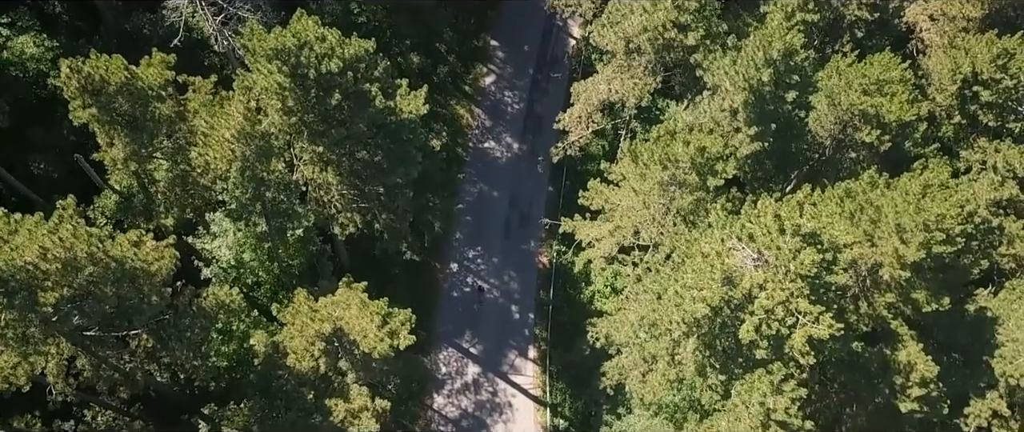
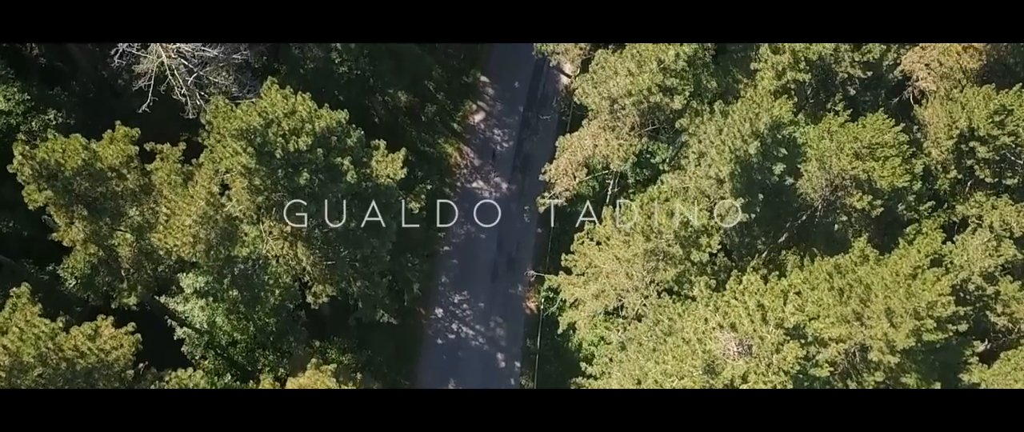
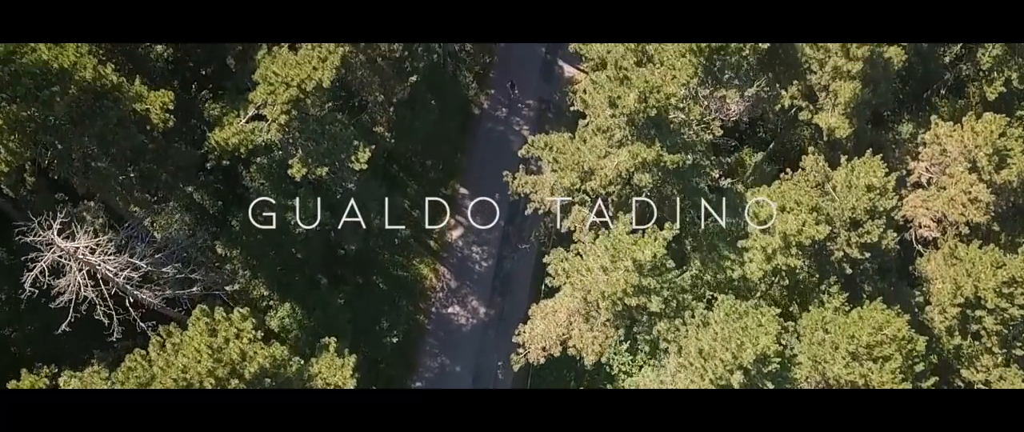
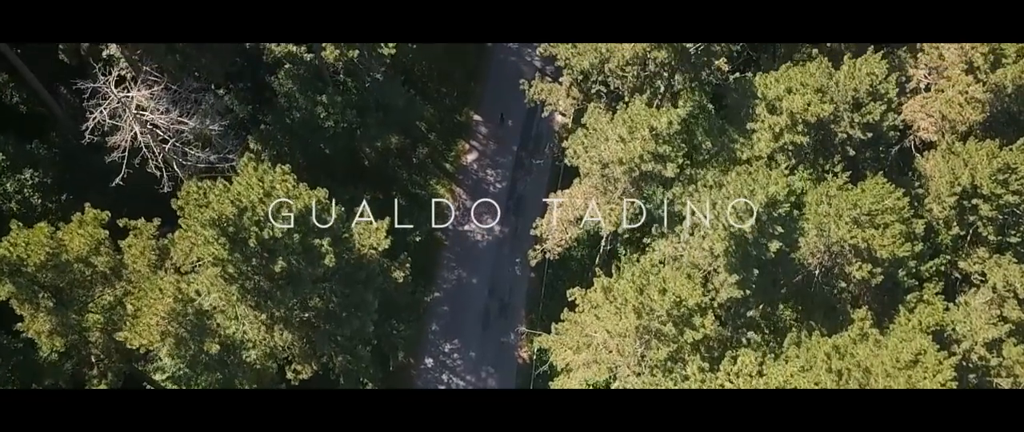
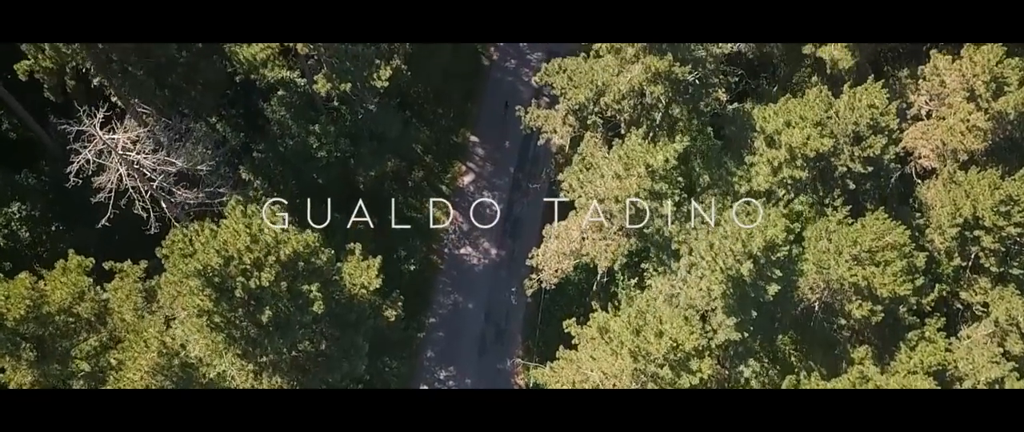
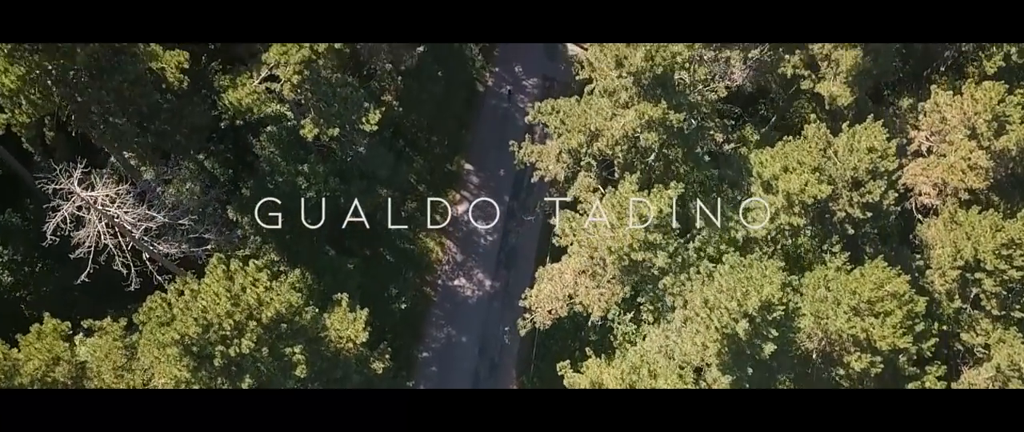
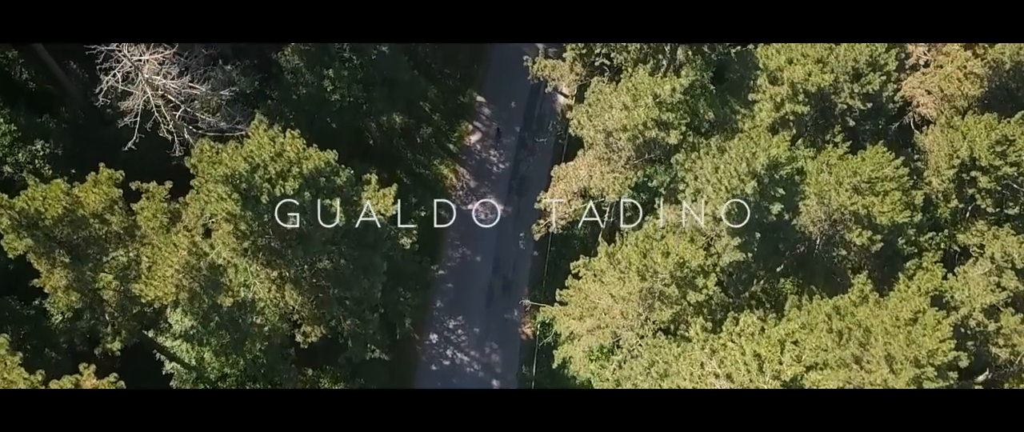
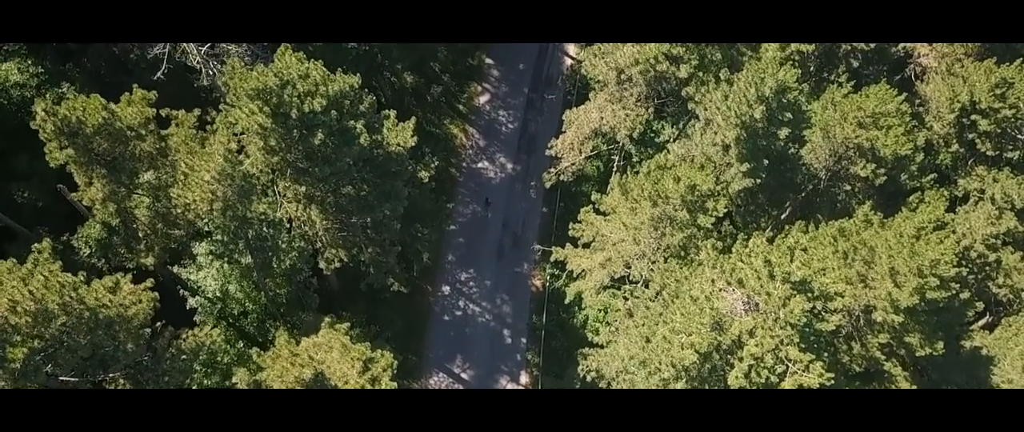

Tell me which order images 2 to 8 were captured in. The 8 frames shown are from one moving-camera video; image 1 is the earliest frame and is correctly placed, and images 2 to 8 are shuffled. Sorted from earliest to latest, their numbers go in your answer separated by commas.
8, 2, 7, 4, 5, 6, 3
